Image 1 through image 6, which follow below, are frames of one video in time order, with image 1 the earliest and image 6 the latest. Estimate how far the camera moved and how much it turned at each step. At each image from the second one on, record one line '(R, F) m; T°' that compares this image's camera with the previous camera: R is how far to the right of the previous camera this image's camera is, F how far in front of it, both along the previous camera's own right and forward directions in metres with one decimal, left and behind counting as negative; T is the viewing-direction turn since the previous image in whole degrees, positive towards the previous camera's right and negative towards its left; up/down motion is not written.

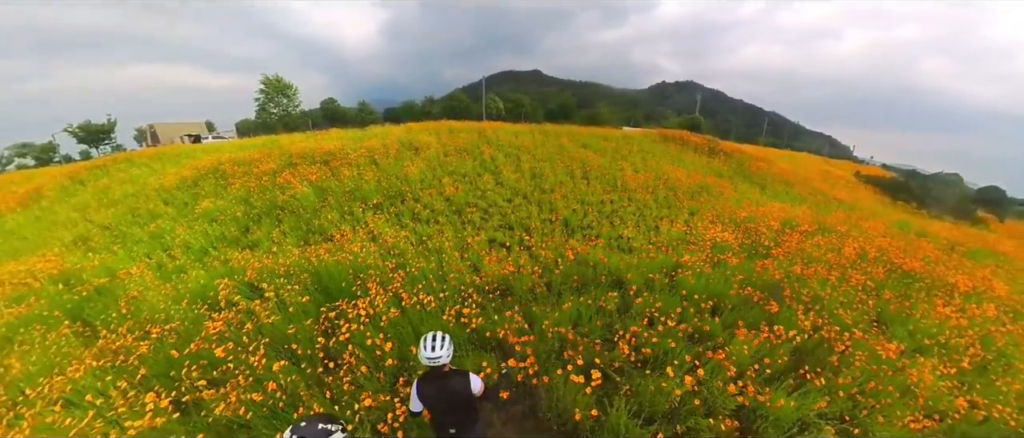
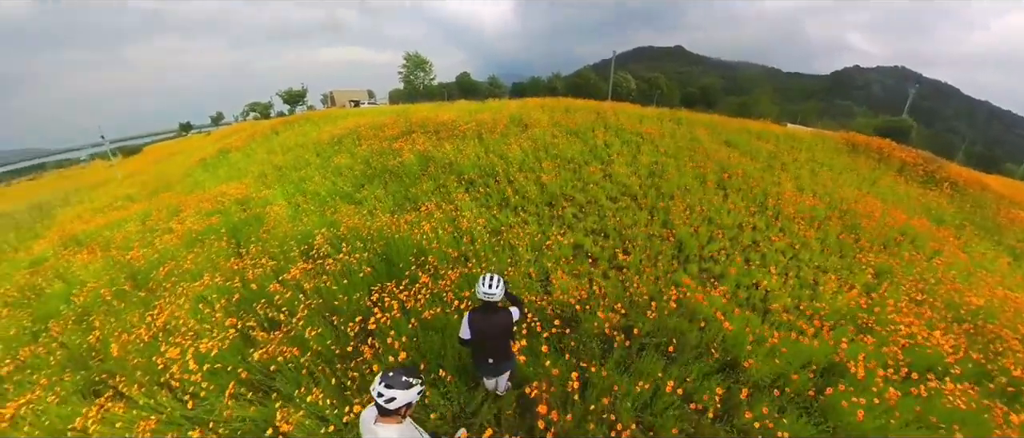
(+0.3, +1.0) m; -18°
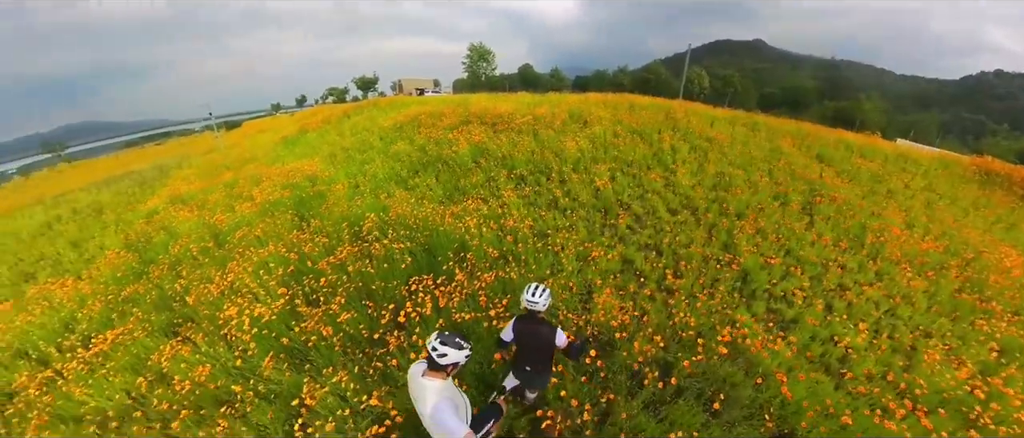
(0.0, +0.3) m; -8°
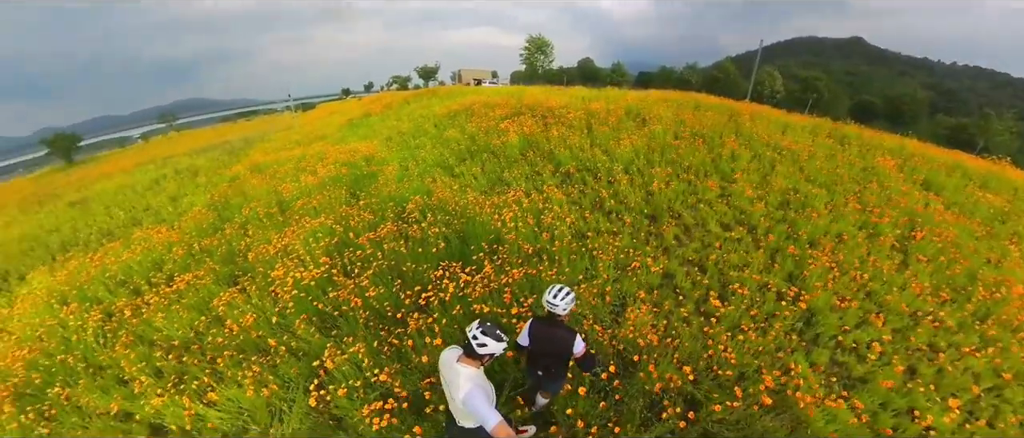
(+0.1, +0.2) m; -8°
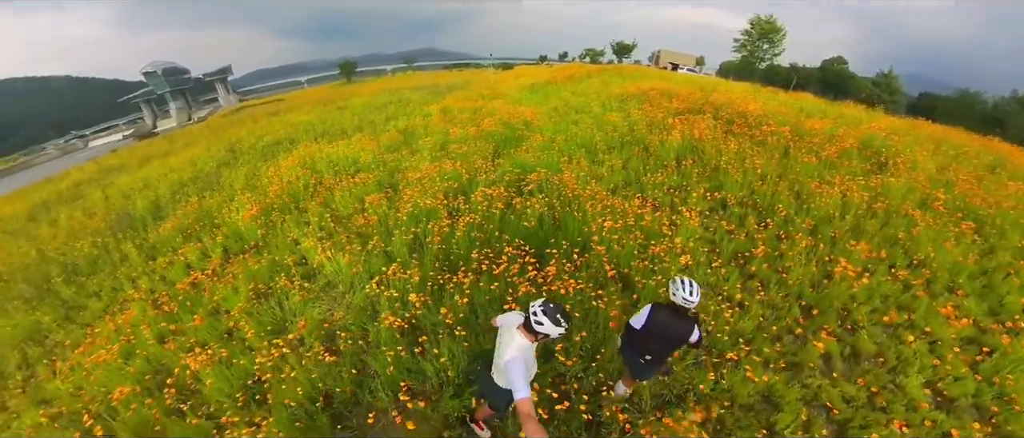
(+0.5, +0.7) m; -24°
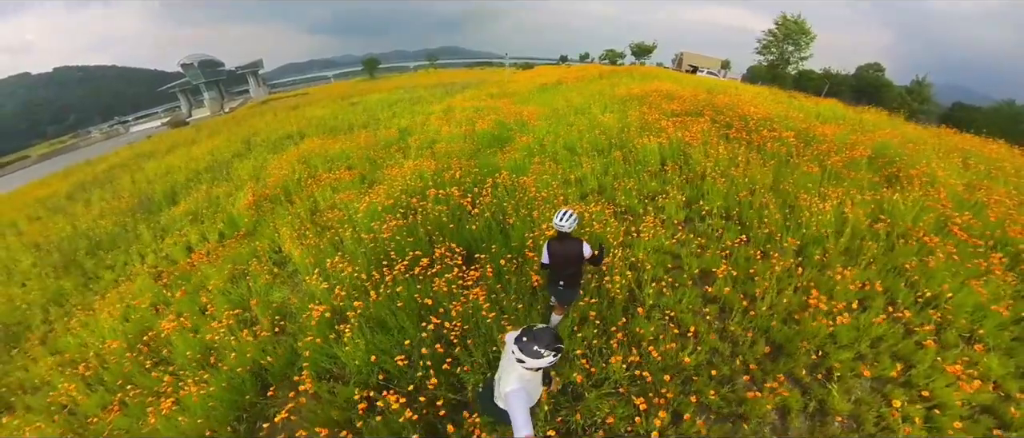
(+1.1, +0.4) m; -4°
